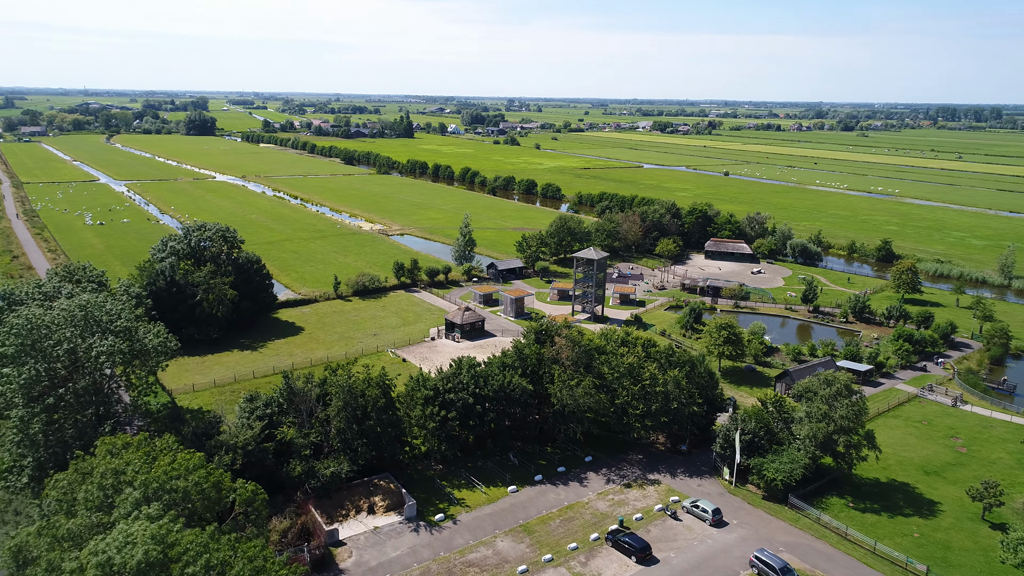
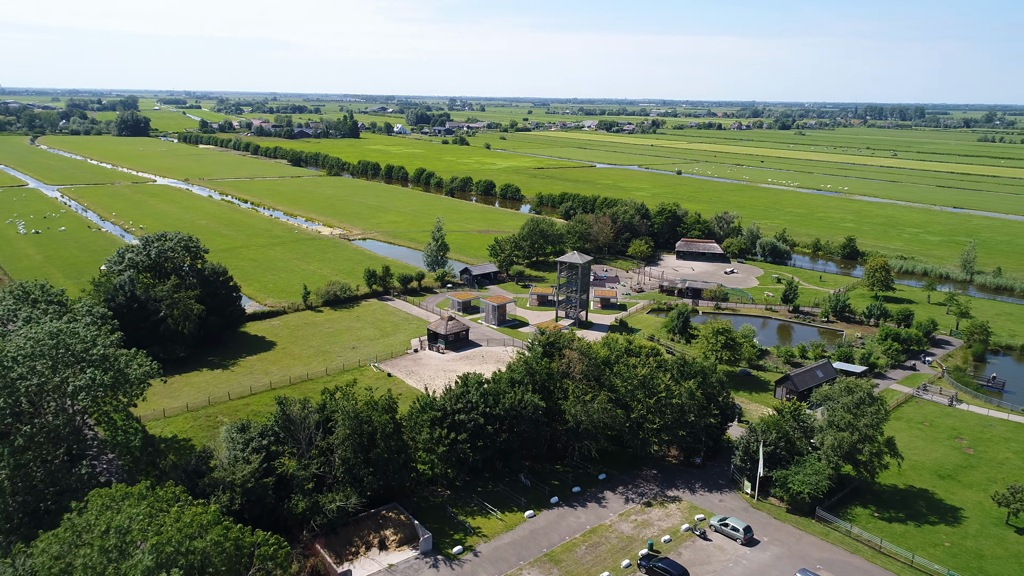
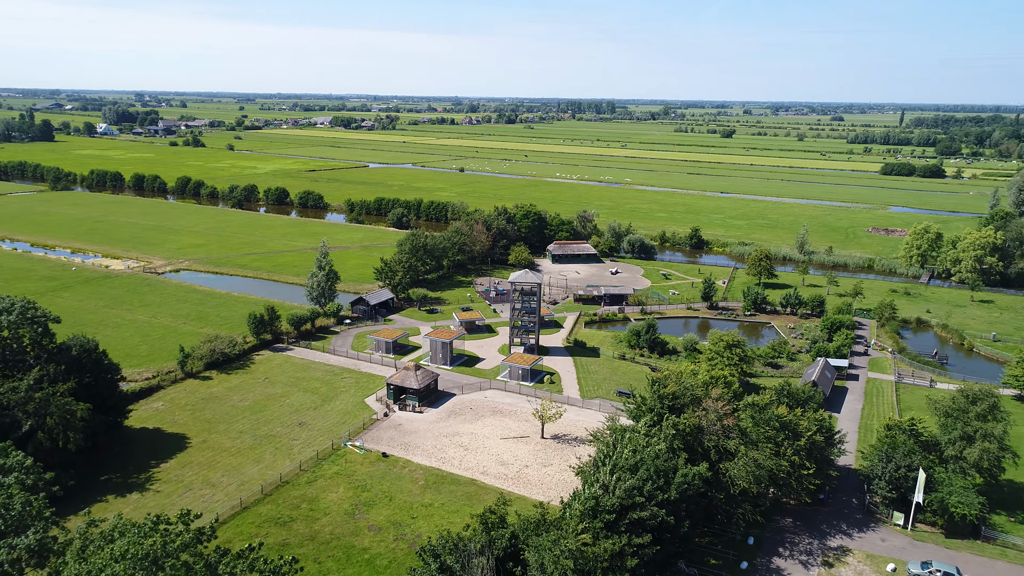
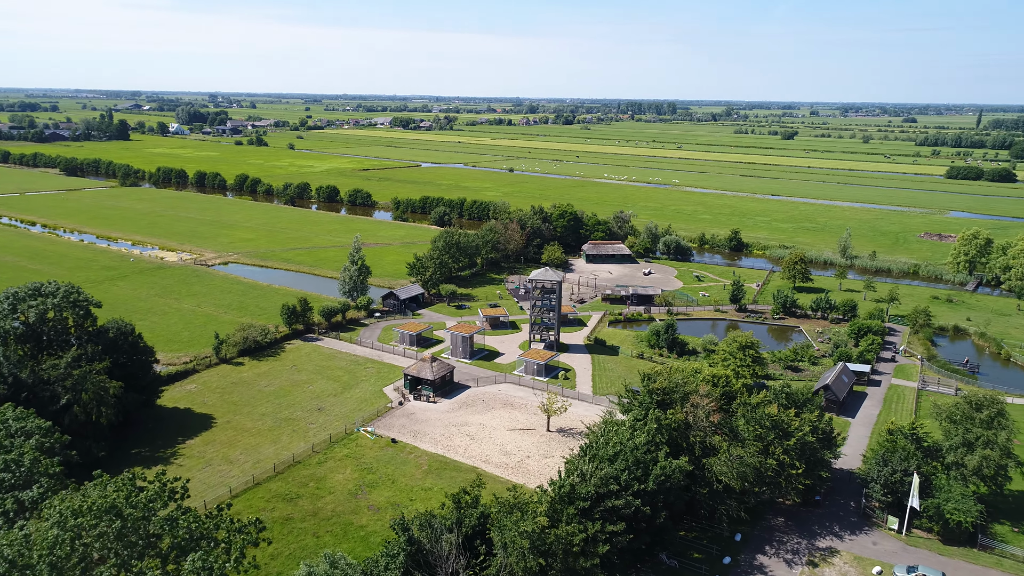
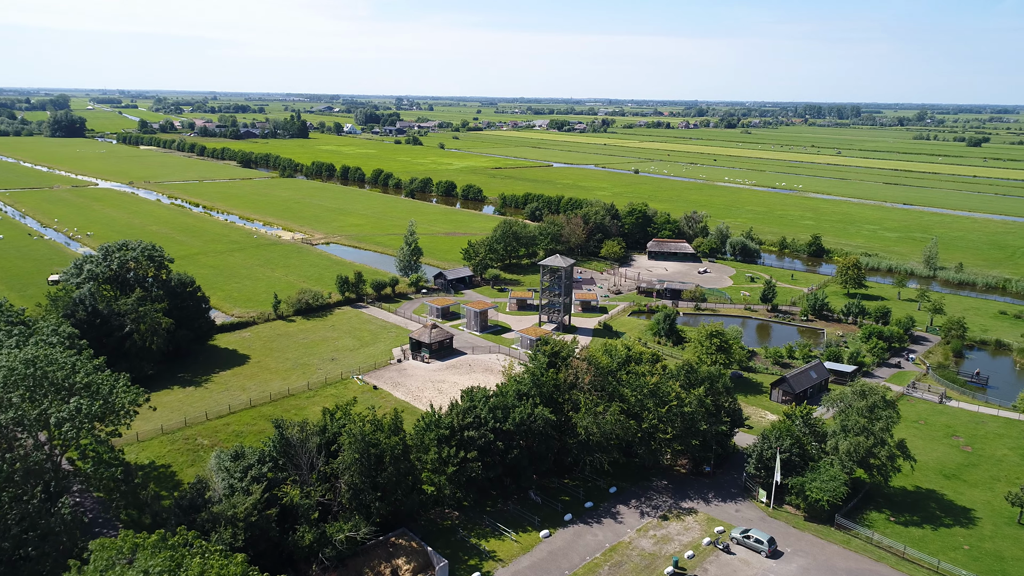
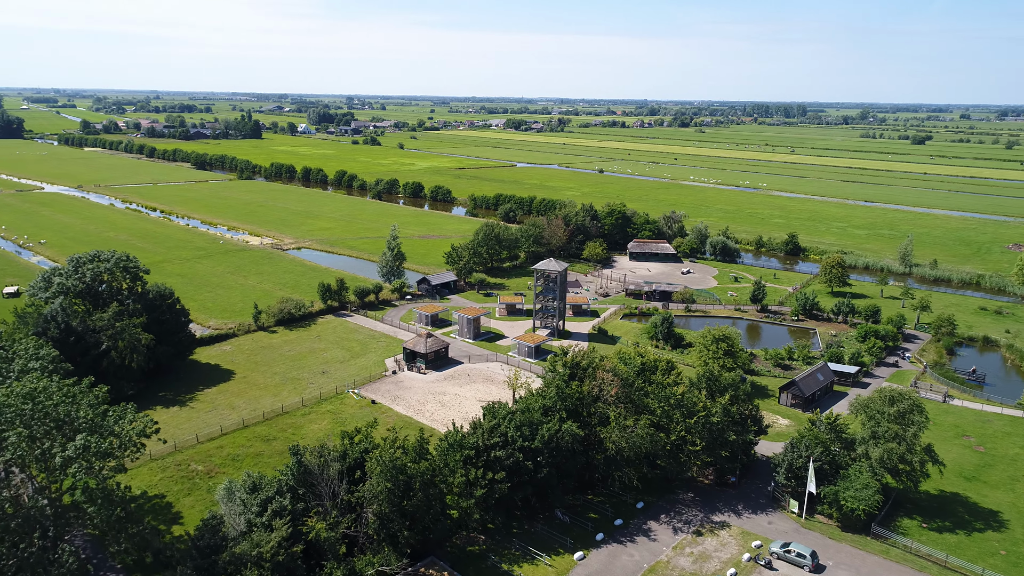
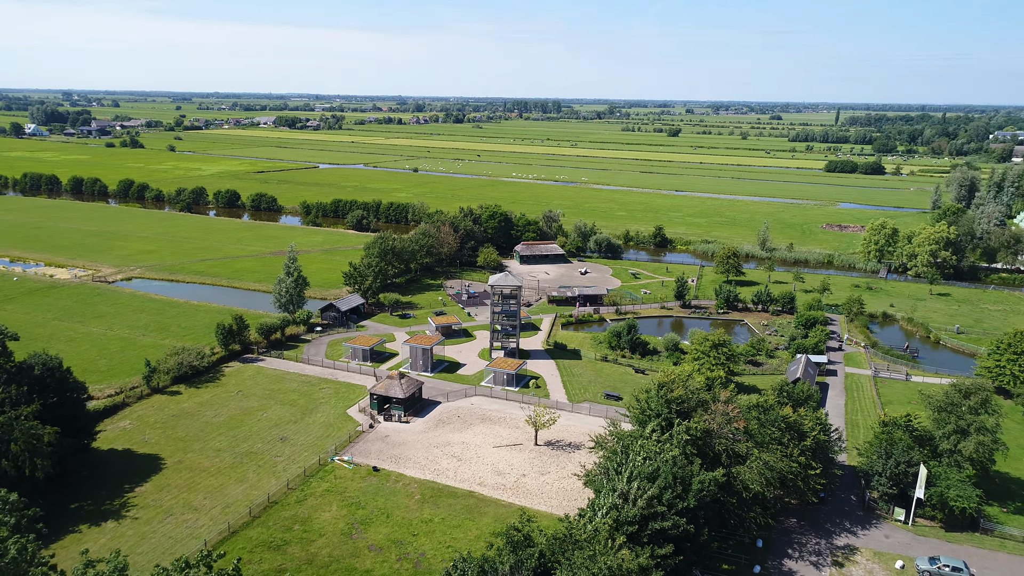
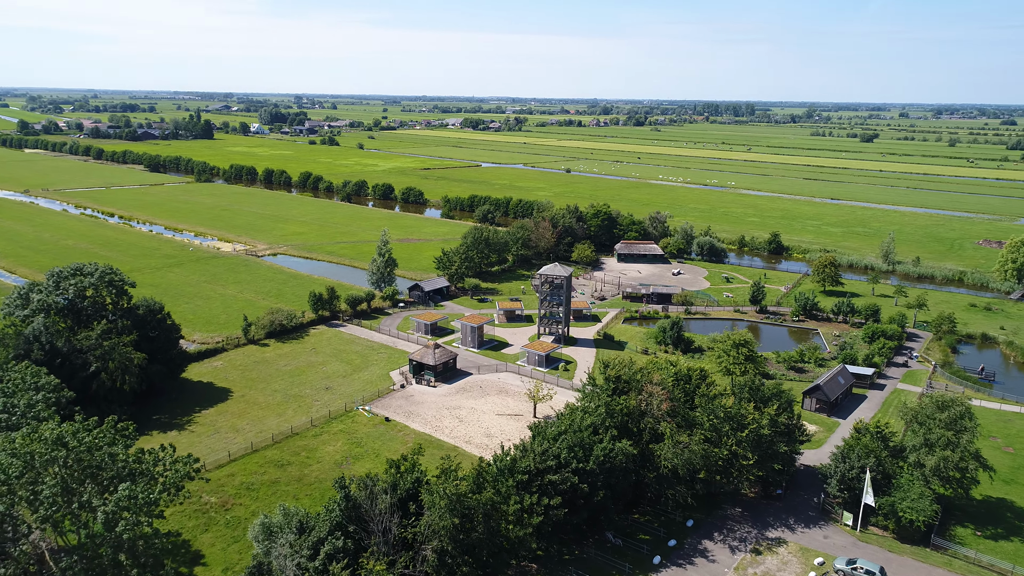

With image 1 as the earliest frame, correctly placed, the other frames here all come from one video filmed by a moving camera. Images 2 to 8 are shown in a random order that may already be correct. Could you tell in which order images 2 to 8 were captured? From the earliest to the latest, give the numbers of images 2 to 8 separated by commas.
2, 5, 6, 8, 4, 3, 7
